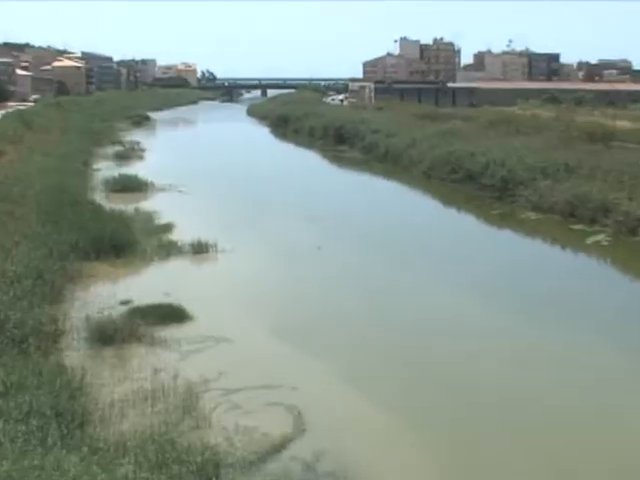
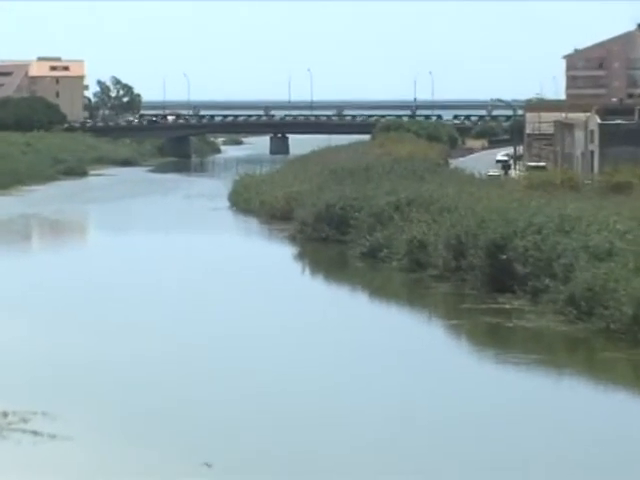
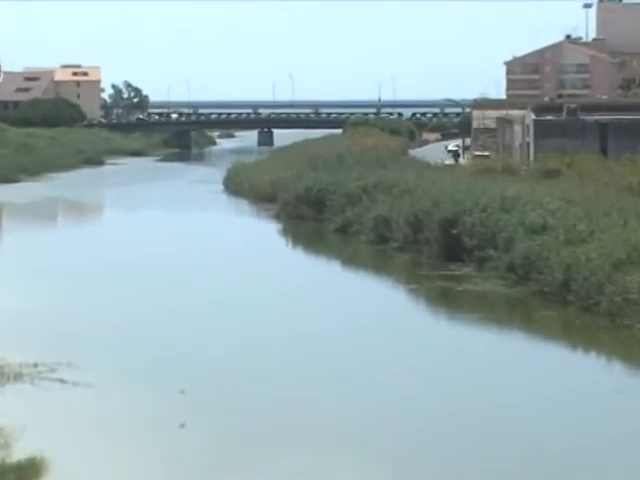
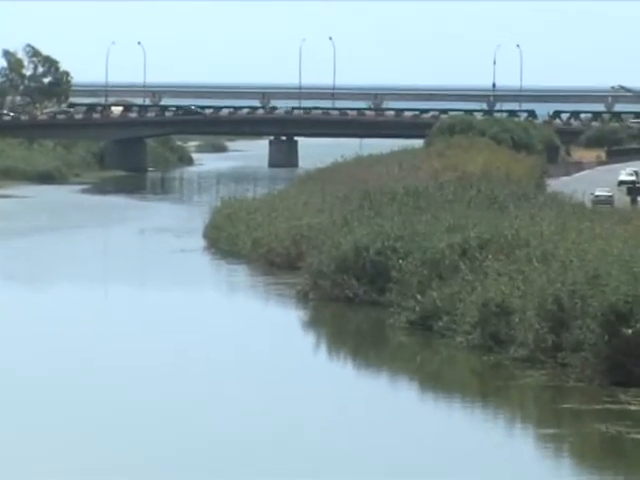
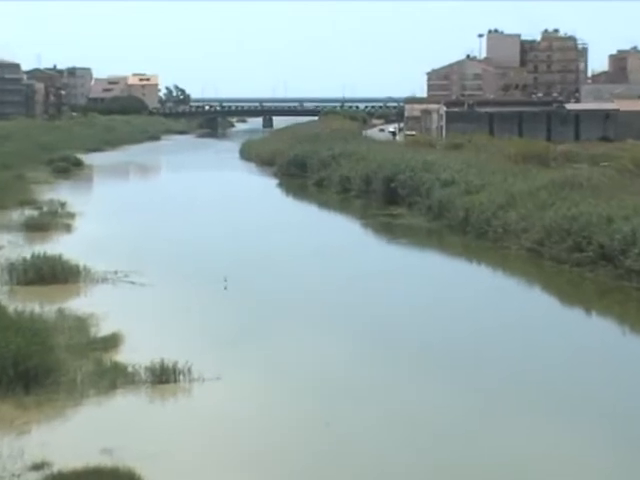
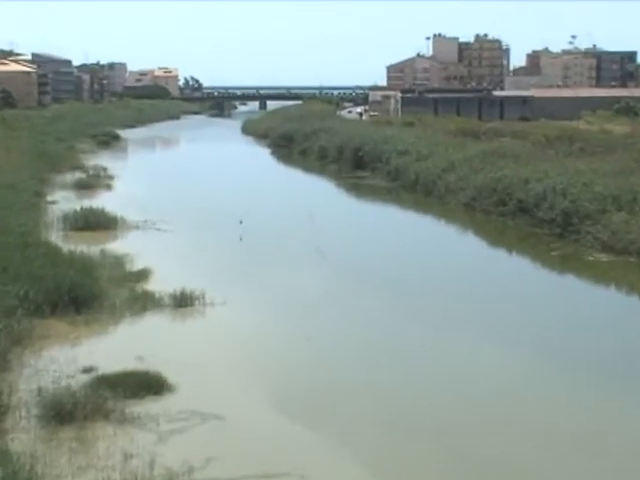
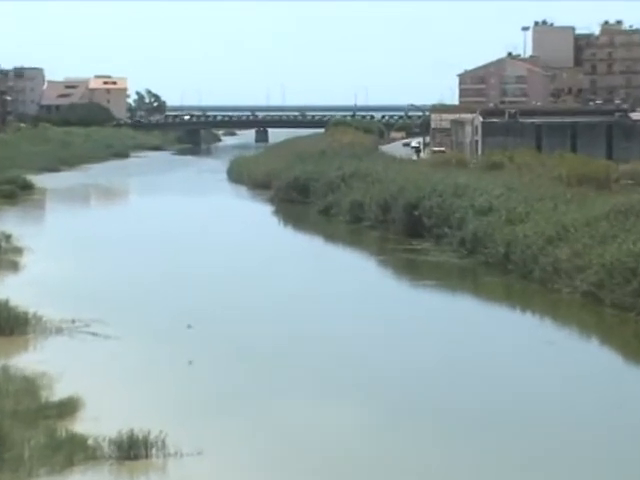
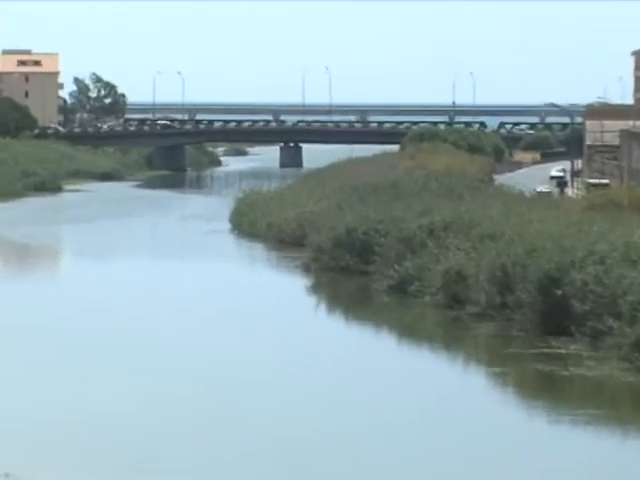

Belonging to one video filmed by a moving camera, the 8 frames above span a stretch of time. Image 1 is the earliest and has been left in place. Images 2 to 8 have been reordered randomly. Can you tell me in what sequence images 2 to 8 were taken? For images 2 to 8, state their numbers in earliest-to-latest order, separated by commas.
6, 5, 7, 3, 2, 8, 4
